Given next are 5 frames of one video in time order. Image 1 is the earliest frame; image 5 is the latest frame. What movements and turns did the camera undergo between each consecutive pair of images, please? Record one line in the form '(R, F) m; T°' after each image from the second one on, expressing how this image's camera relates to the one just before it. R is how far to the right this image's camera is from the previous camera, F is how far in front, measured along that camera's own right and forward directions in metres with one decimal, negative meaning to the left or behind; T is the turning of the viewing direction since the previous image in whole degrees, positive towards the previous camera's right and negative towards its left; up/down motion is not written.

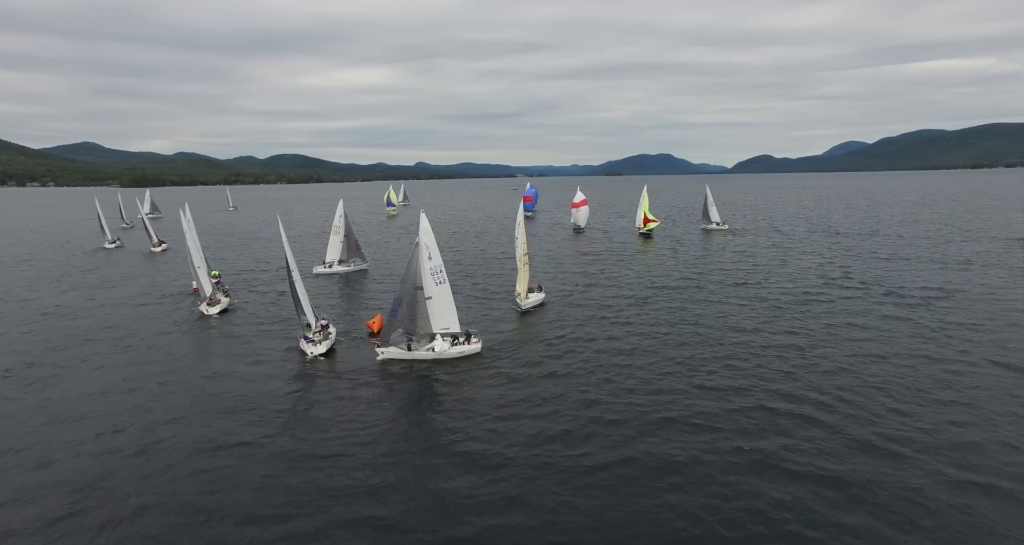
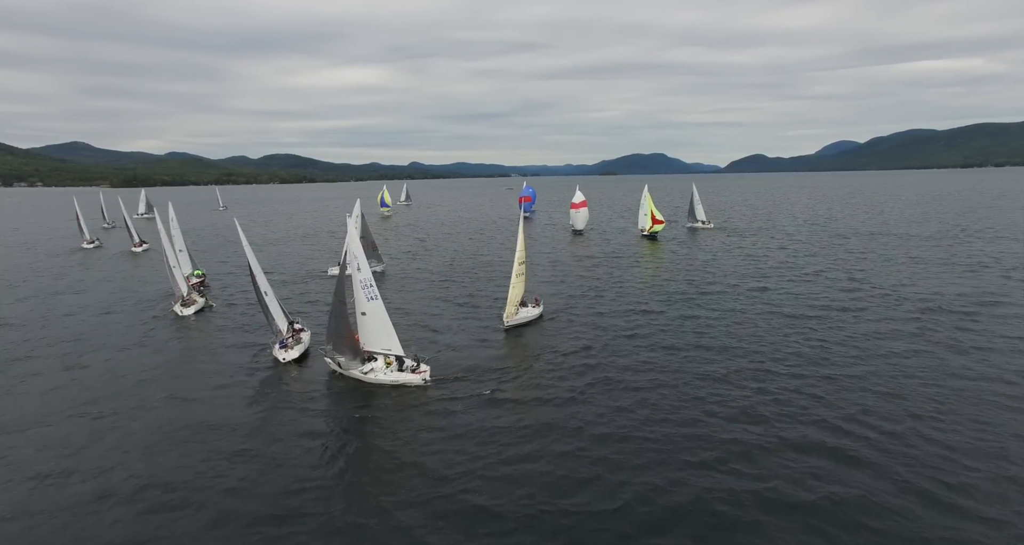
(-0.2, +2.0) m; +1°
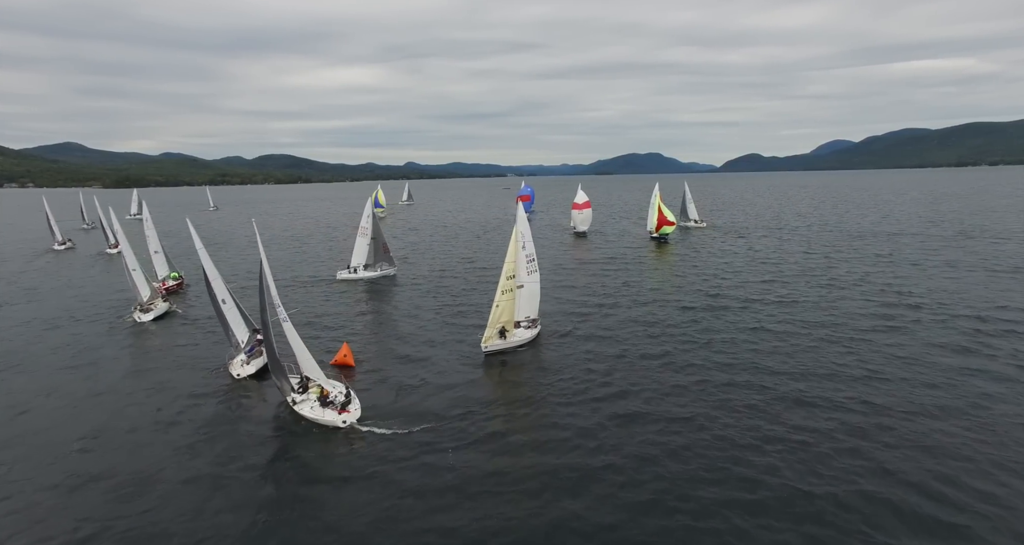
(-0.1, +2.9) m; 0°
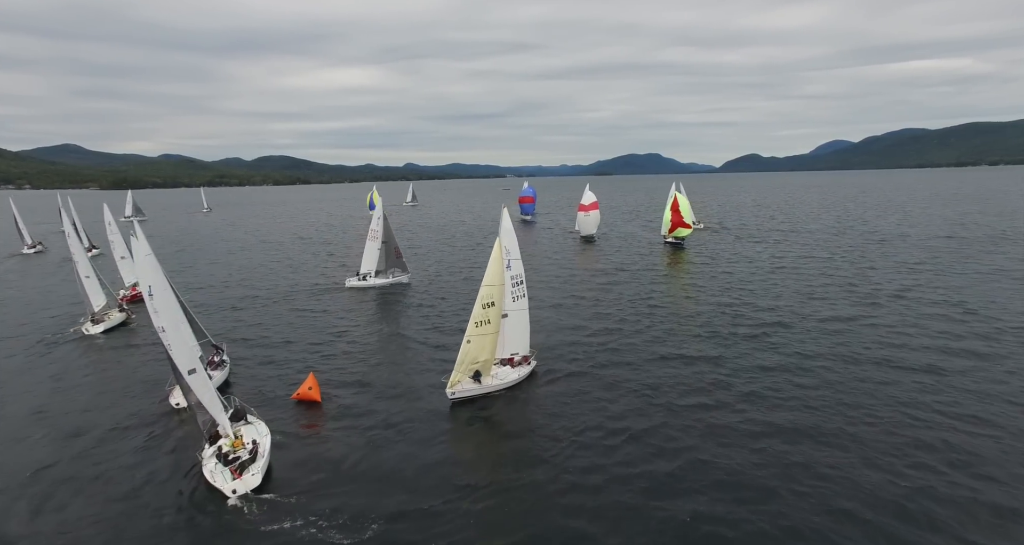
(-0.2, +3.5) m; 0°
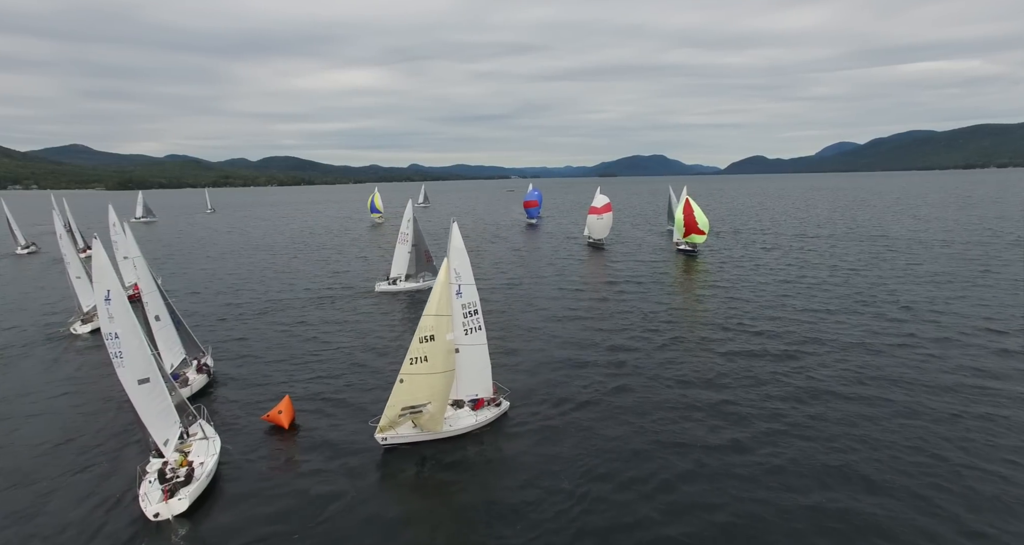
(-0.1, +1.5) m; 0°
